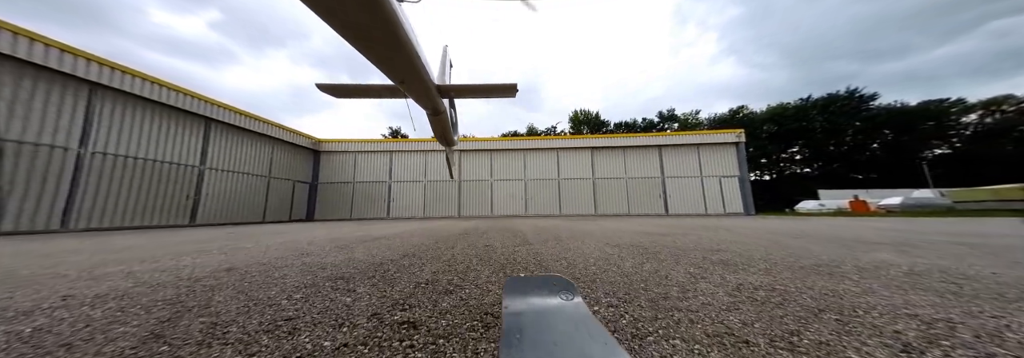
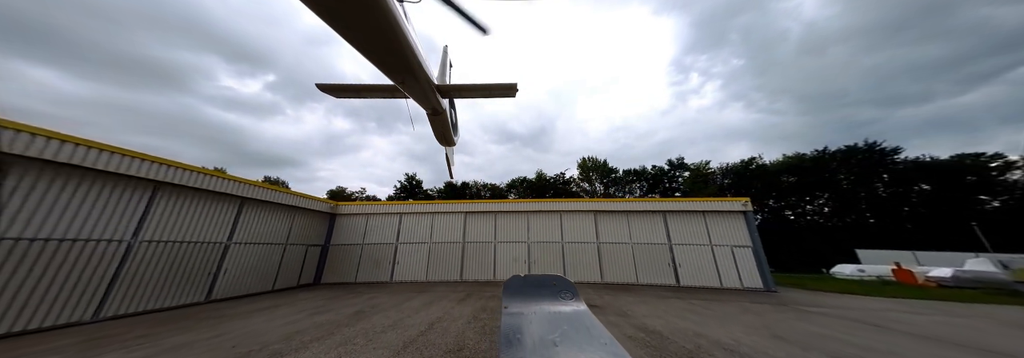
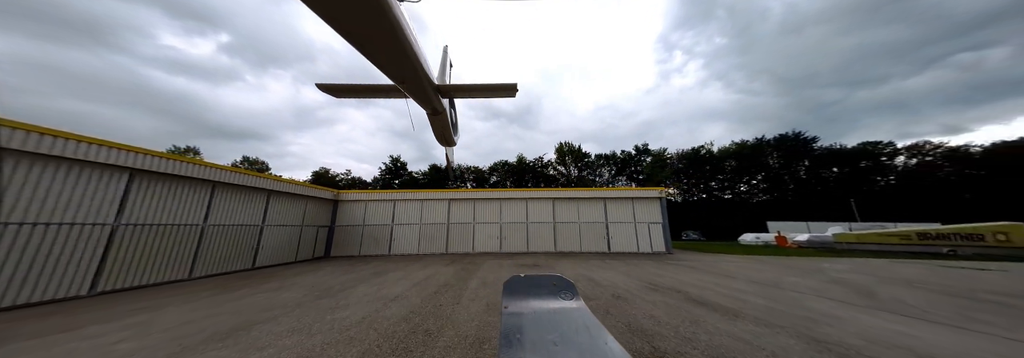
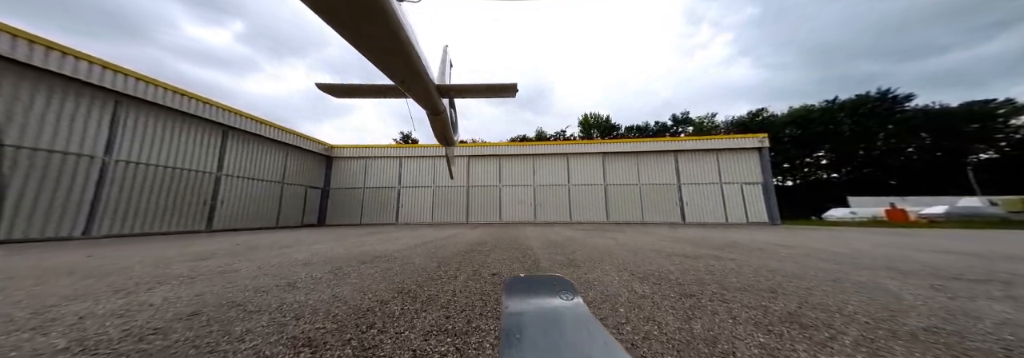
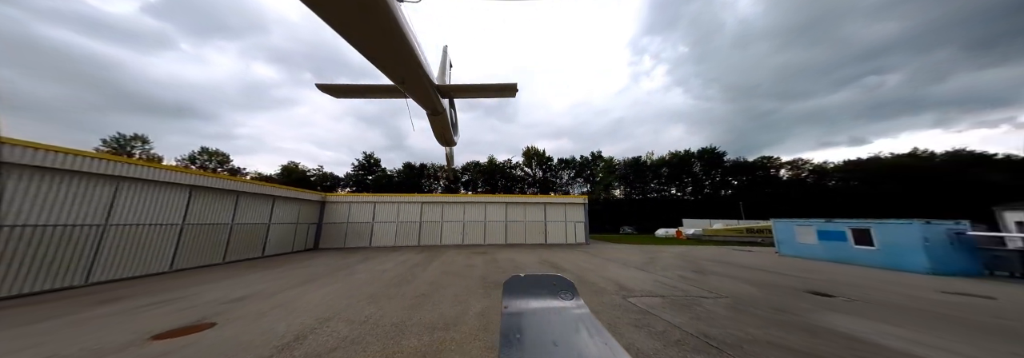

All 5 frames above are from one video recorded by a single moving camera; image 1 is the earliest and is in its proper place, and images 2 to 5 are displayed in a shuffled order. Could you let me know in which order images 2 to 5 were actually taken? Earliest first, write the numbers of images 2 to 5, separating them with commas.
4, 2, 3, 5
